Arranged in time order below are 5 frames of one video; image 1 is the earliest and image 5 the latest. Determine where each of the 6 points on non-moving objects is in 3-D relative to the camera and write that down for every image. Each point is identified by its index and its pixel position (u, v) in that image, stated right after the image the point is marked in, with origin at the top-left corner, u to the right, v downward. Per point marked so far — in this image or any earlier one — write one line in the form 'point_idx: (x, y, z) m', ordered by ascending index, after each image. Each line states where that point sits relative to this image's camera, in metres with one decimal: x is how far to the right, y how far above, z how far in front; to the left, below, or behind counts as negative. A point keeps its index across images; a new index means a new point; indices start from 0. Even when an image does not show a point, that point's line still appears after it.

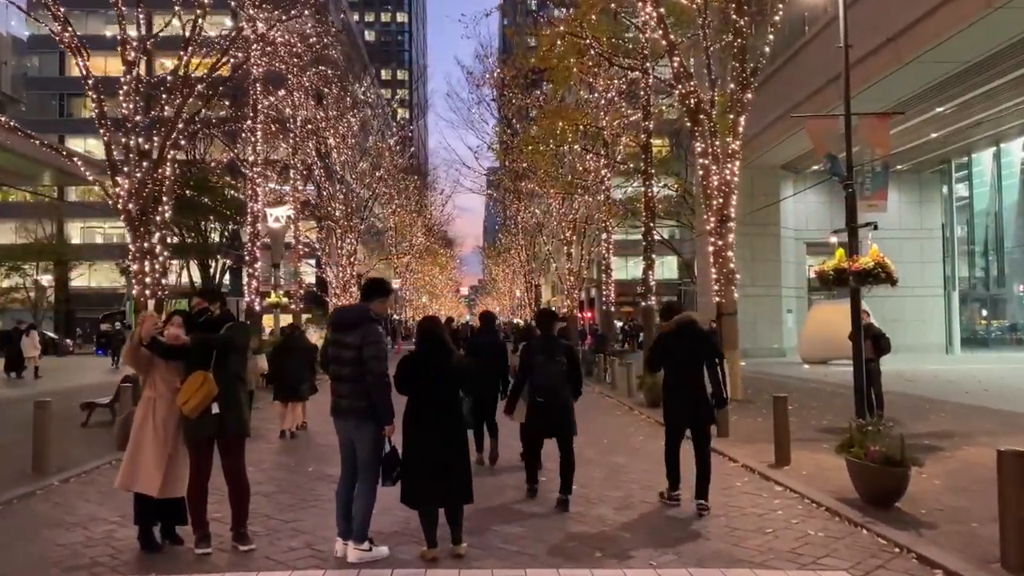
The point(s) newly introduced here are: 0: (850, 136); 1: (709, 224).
0: (+4.1, +1.8, +10.4) m
1: (+3.5, +1.1, +15.4) m
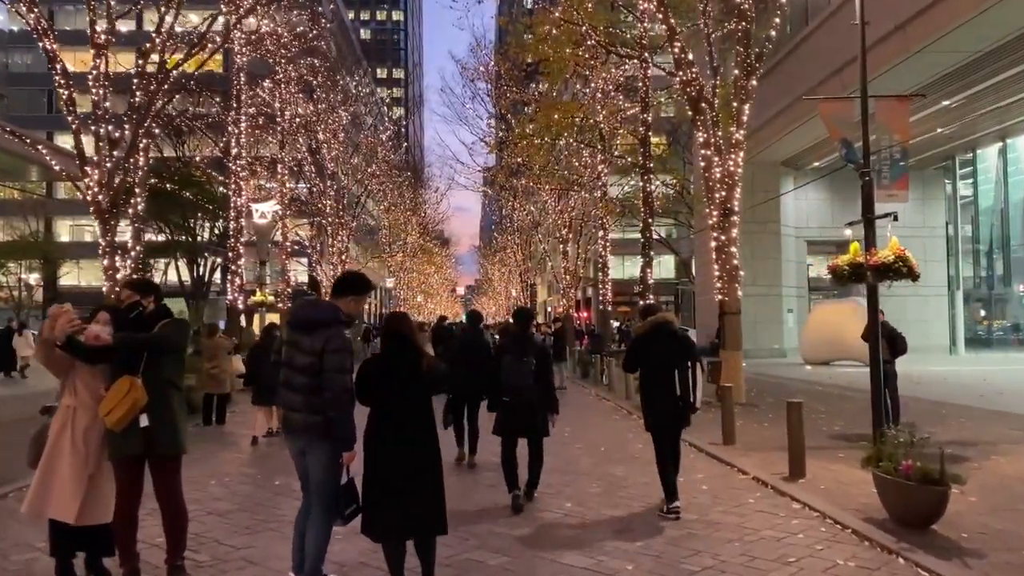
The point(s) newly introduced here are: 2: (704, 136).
0: (+4.0, +1.9, +9.7) m
1: (+3.4, +1.2, +14.6) m
2: (+3.2, +2.5, +14.4) m
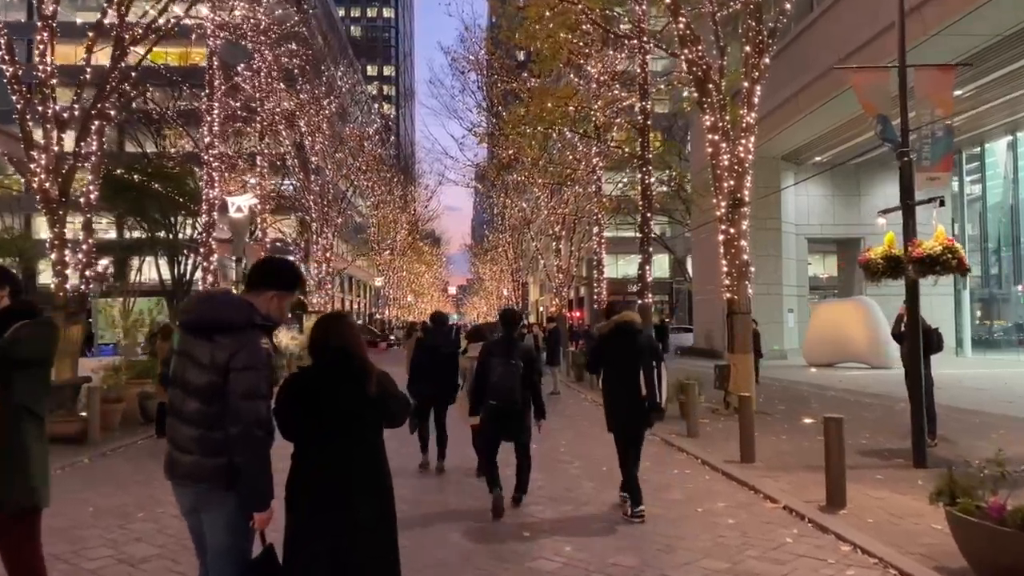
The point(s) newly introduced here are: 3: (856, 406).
0: (+3.9, +1.9, +8.5) m
1: (+3.2, +1.2, +13.5) m
2: (+3.0, +2.6, +13.2) m
3: (+5.5, -1.9, +13.8) m
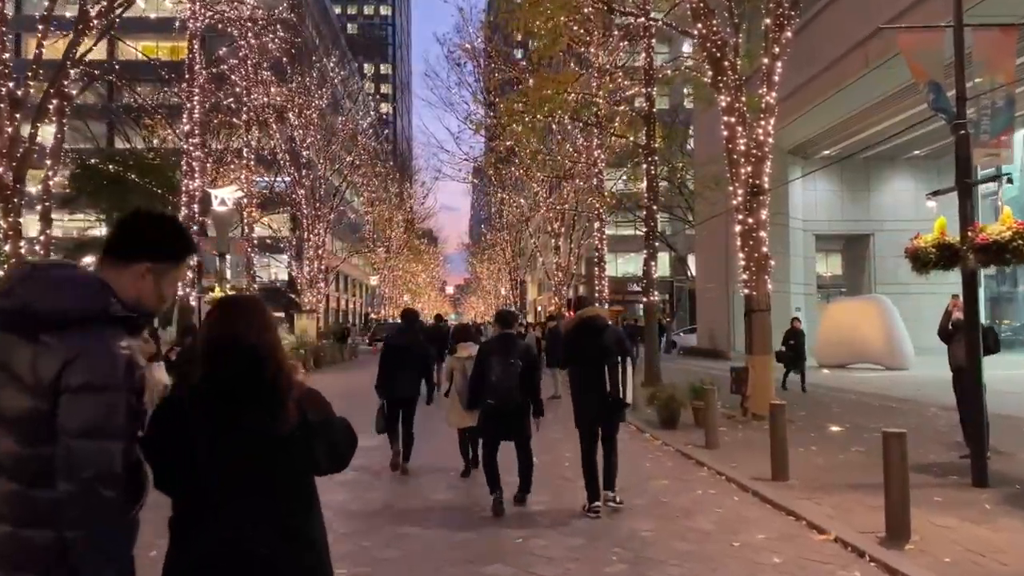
0: (+3.8, +2.0, +7.4) m
1: (+3.2, +1.3, +12.4) m
2: (+3.0, +2.6, +12.1) m
3: (+5.5, -1.8, +12.7) m
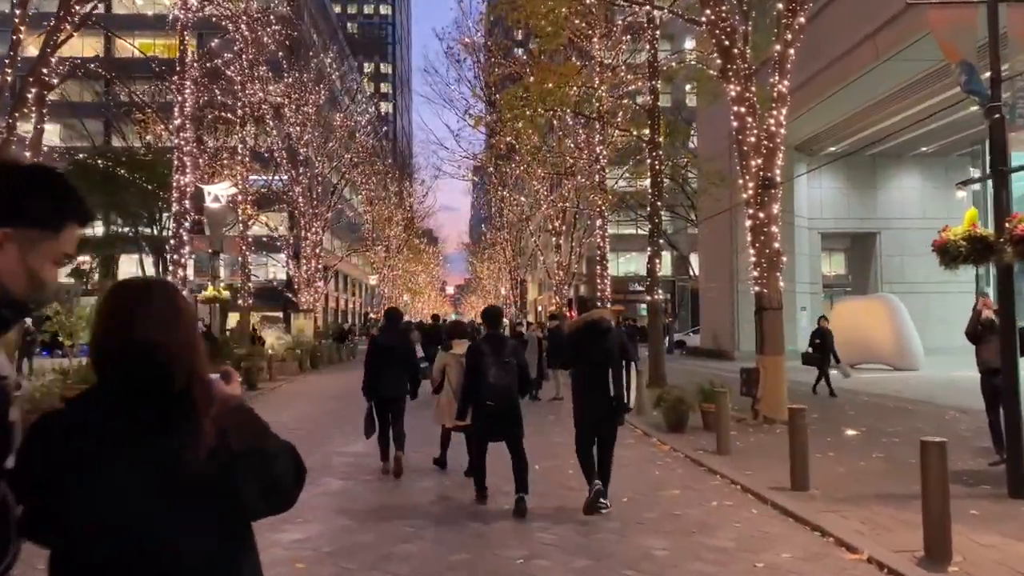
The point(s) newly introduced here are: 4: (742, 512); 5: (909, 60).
0: (+3.8, +2.0, +6.9) m
1: (+3.2, +1.3, +11.9) m
2: (+3.0, +2.7, +11.6) m
3: (+5.5, -1.8, +12.2) m
4: (+1.7, -1.6, +6.3) m
5: (+9.2, +5.3, +20.0) m
